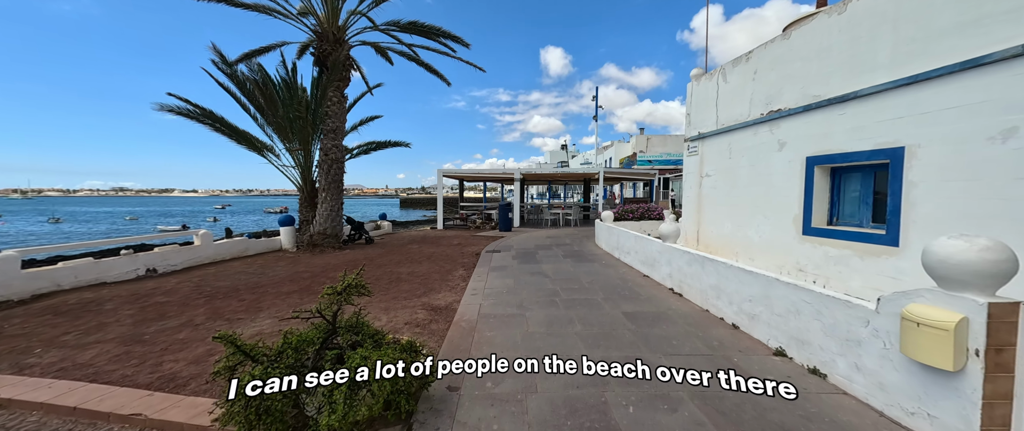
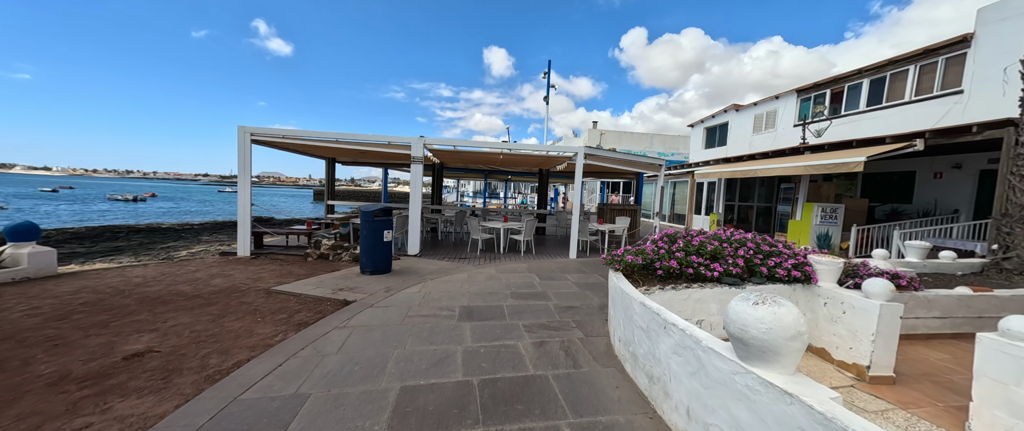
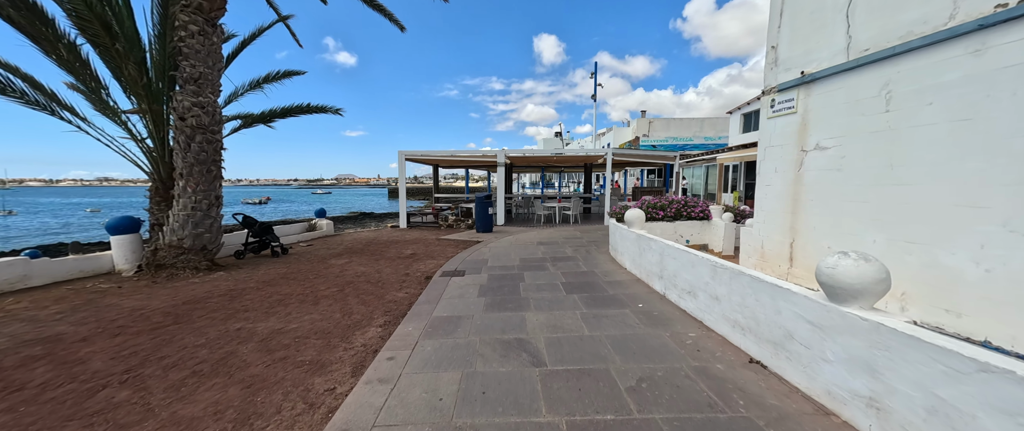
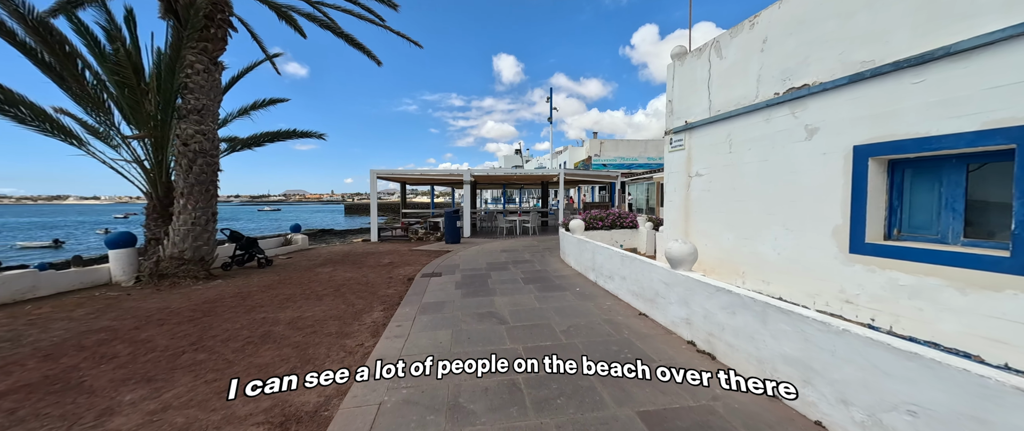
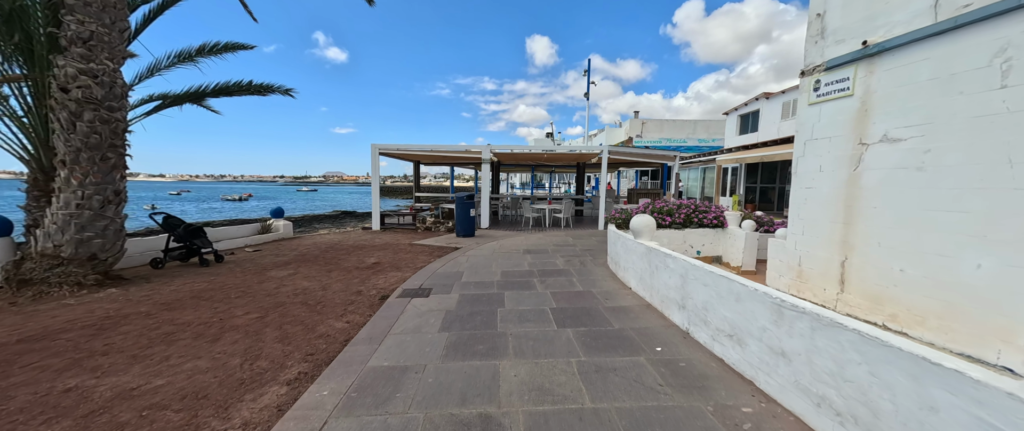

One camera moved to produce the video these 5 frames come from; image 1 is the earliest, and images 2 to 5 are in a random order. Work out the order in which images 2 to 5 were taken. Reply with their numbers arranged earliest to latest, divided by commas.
4, 3, 5, 2
